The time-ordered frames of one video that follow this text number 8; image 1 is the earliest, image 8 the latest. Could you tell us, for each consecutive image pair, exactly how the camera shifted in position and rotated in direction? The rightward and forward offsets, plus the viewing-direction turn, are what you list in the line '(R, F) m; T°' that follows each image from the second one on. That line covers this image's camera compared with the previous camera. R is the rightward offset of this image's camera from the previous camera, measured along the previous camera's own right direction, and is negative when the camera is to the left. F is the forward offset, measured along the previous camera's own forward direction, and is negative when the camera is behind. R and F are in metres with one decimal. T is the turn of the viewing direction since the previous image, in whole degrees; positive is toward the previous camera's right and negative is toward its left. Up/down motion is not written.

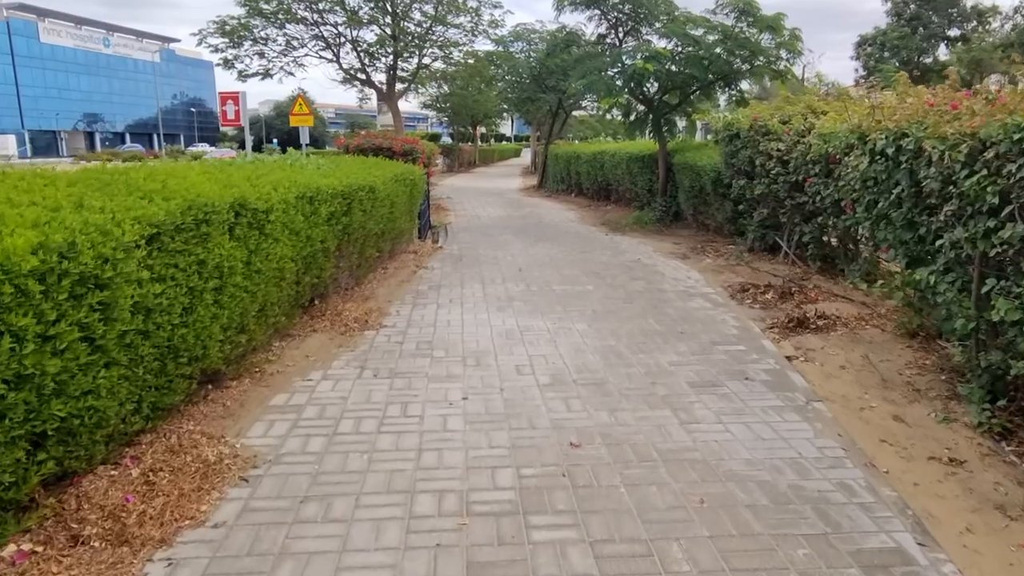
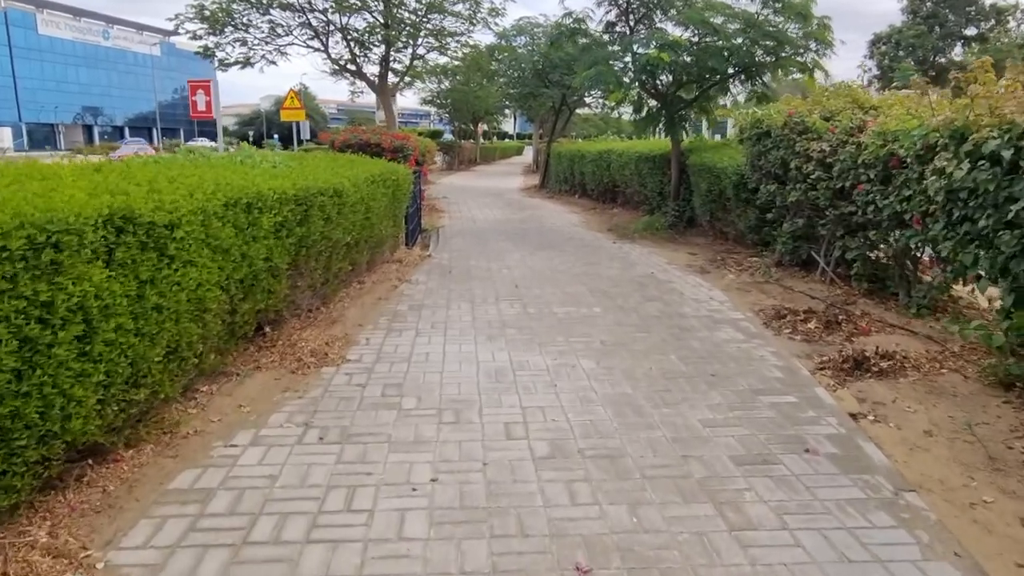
(+0.1, +1.2) m; 0°
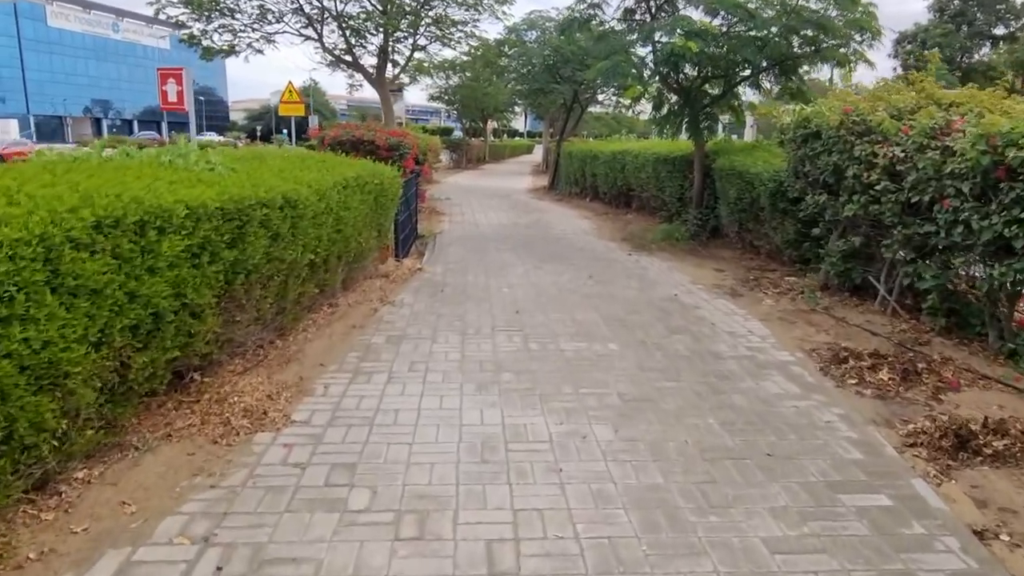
(+0.1, +1.3) m; -1°
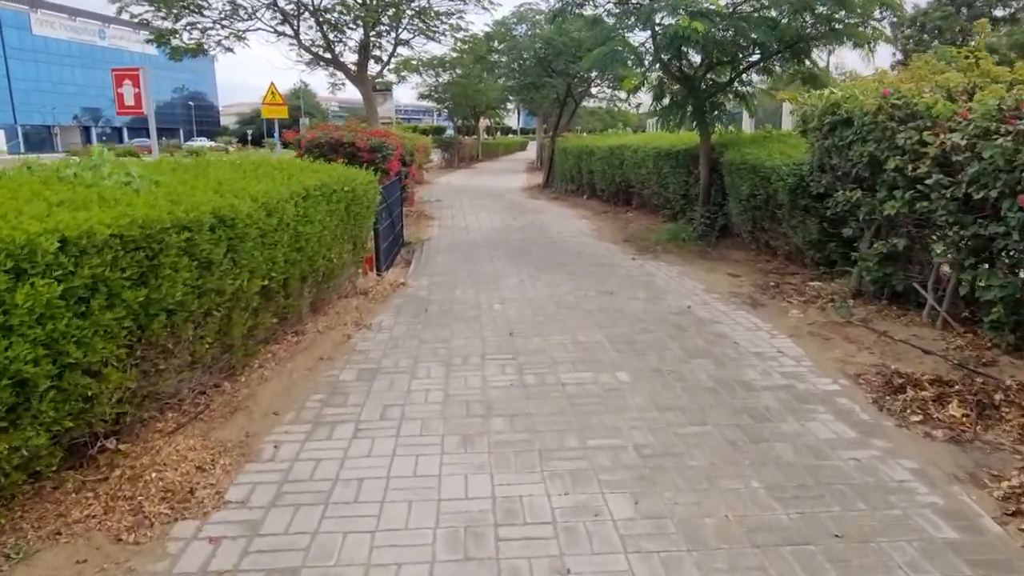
(0.0, +0.9) m; 0°
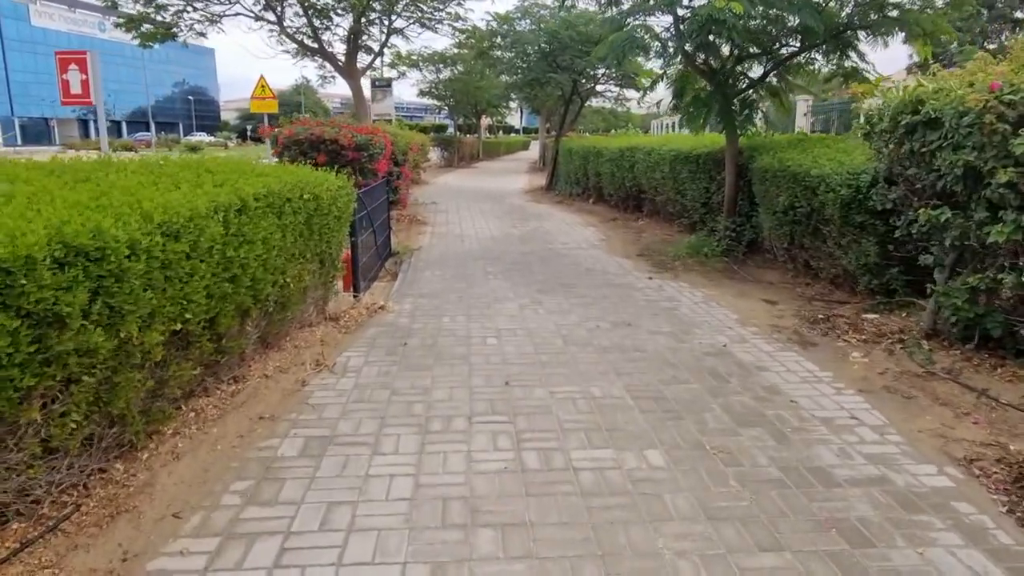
(0.0, +1.3) m; 0°
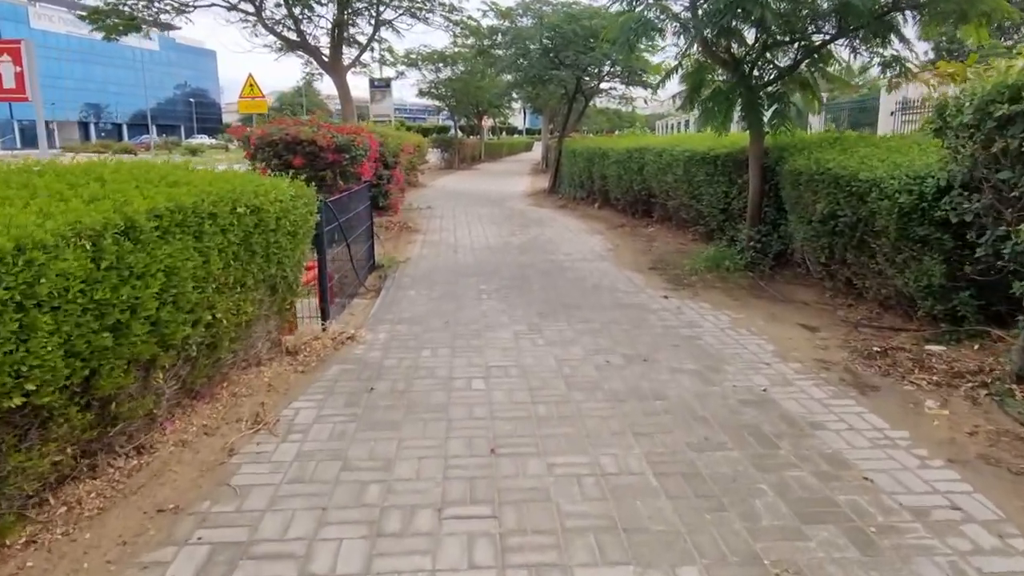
(+0.1, +1.1) m; 0°
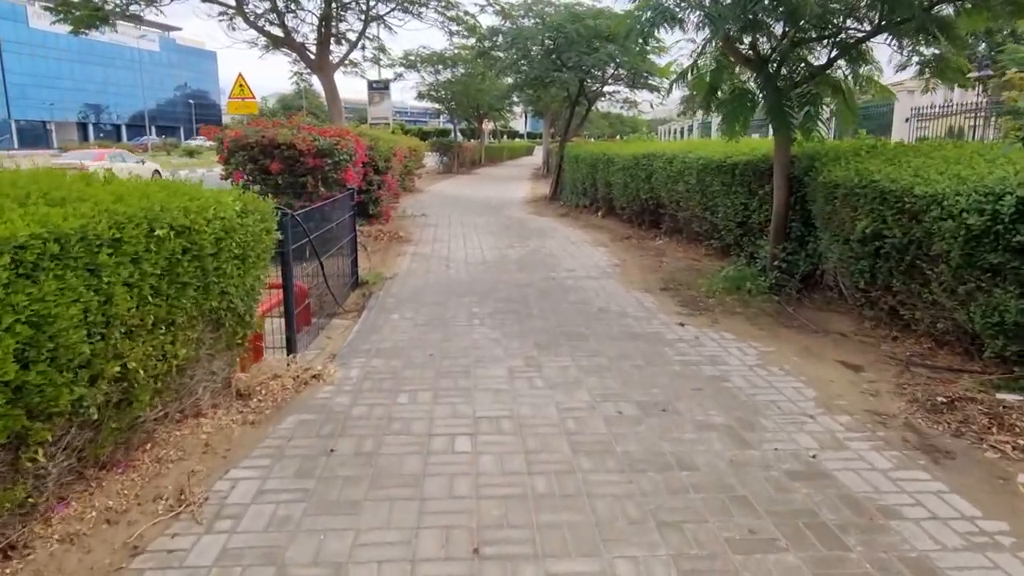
(0.0, +0.9) m; 0°
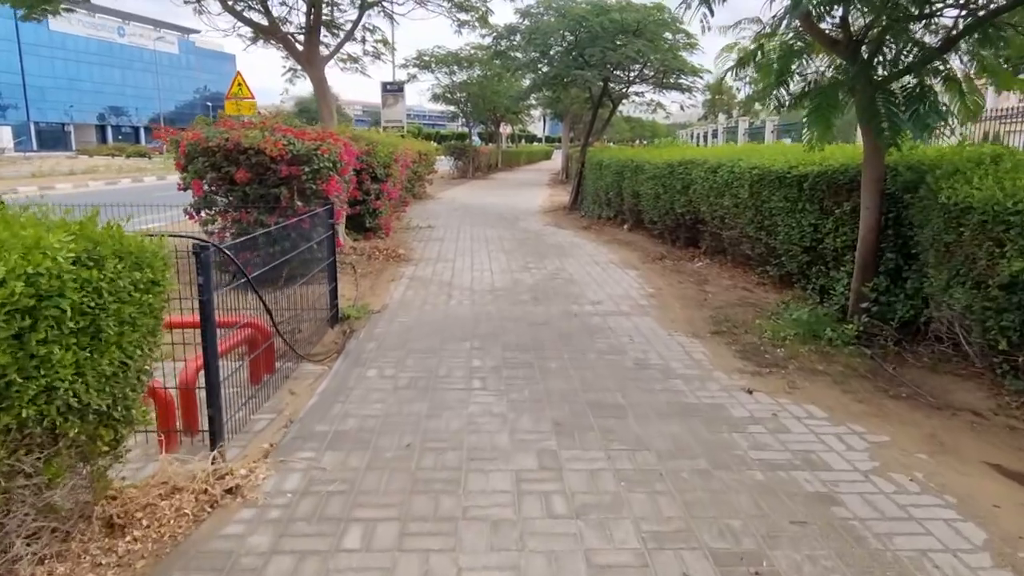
(0.0, +1.6) m; -1°
